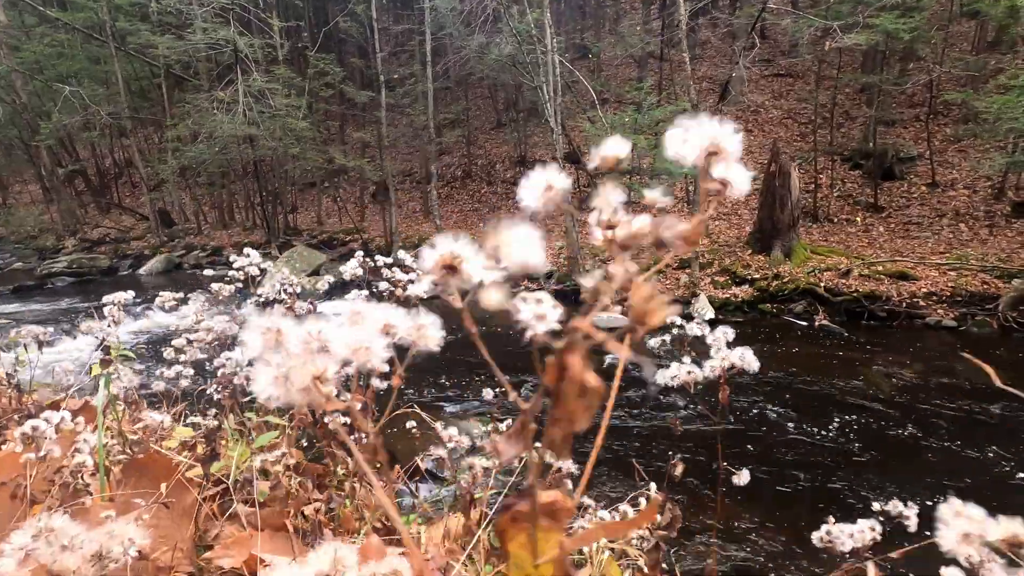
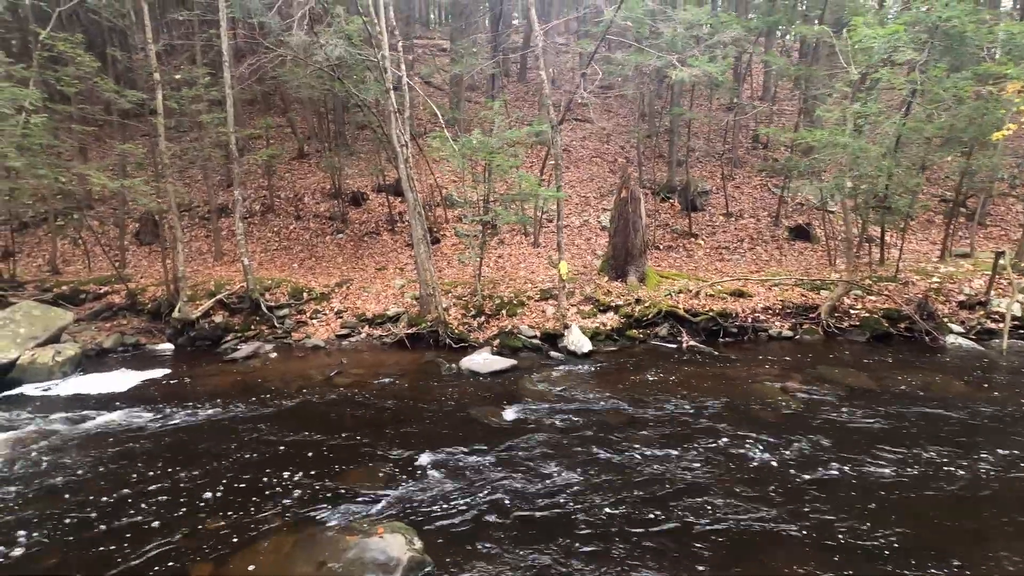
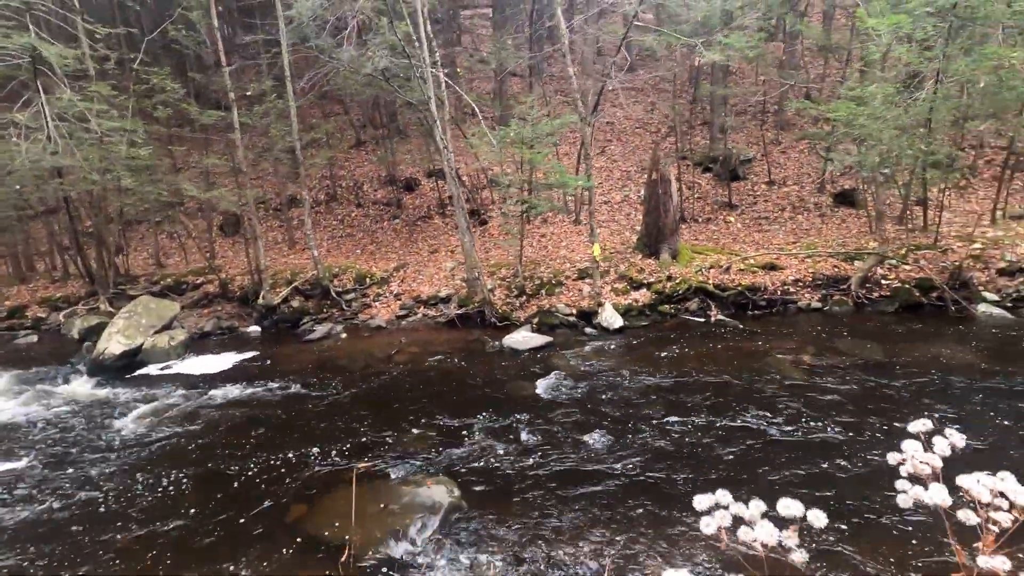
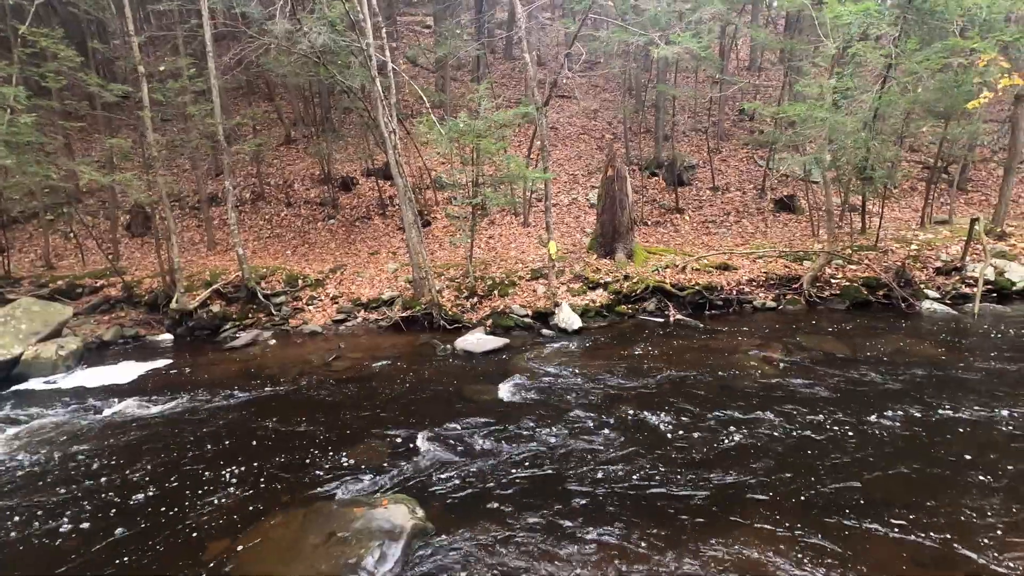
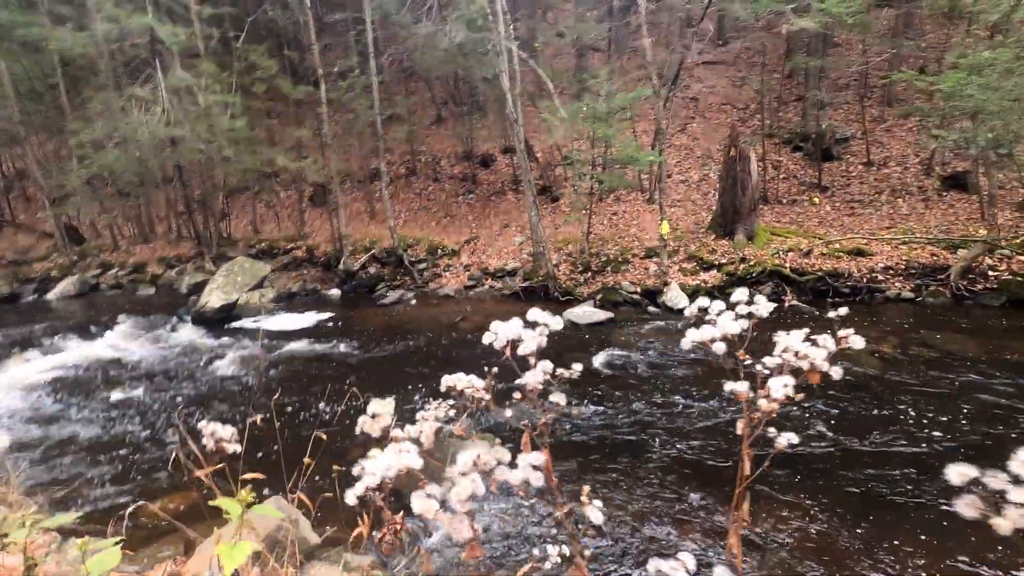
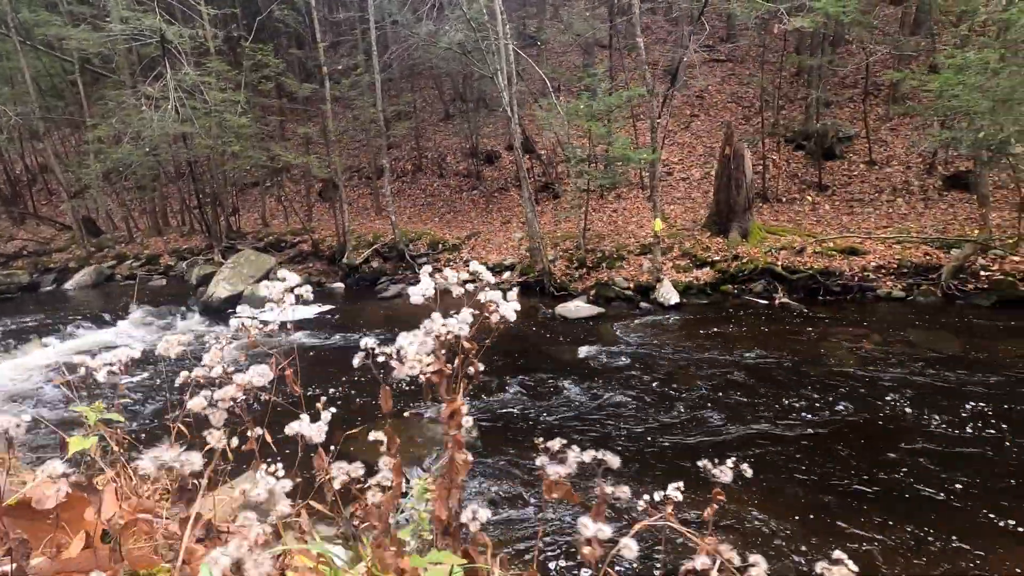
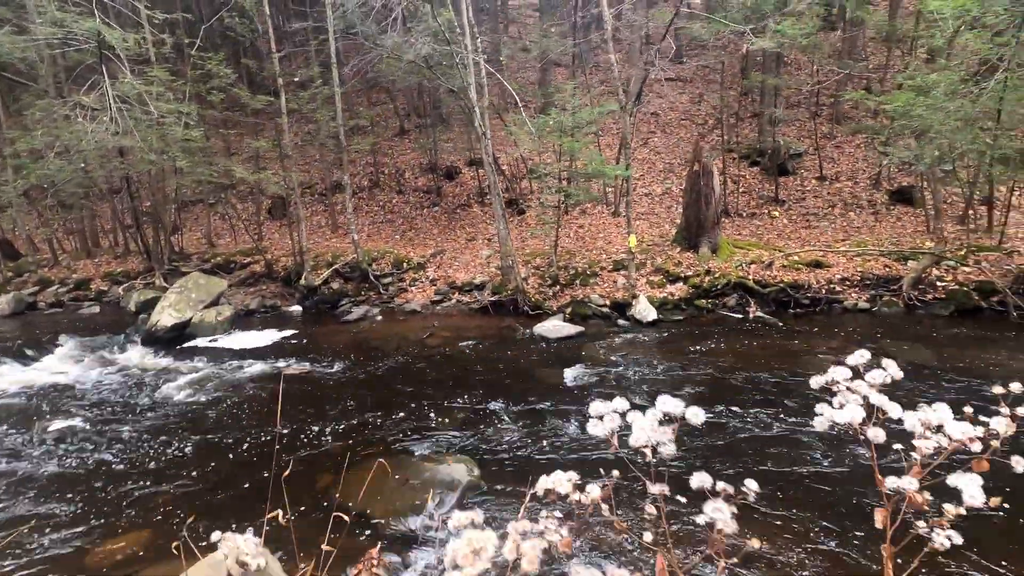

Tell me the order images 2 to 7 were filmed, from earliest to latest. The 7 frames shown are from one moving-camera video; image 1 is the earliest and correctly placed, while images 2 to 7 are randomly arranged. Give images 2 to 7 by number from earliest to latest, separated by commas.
6, 5, 7, 3, 4, 2
